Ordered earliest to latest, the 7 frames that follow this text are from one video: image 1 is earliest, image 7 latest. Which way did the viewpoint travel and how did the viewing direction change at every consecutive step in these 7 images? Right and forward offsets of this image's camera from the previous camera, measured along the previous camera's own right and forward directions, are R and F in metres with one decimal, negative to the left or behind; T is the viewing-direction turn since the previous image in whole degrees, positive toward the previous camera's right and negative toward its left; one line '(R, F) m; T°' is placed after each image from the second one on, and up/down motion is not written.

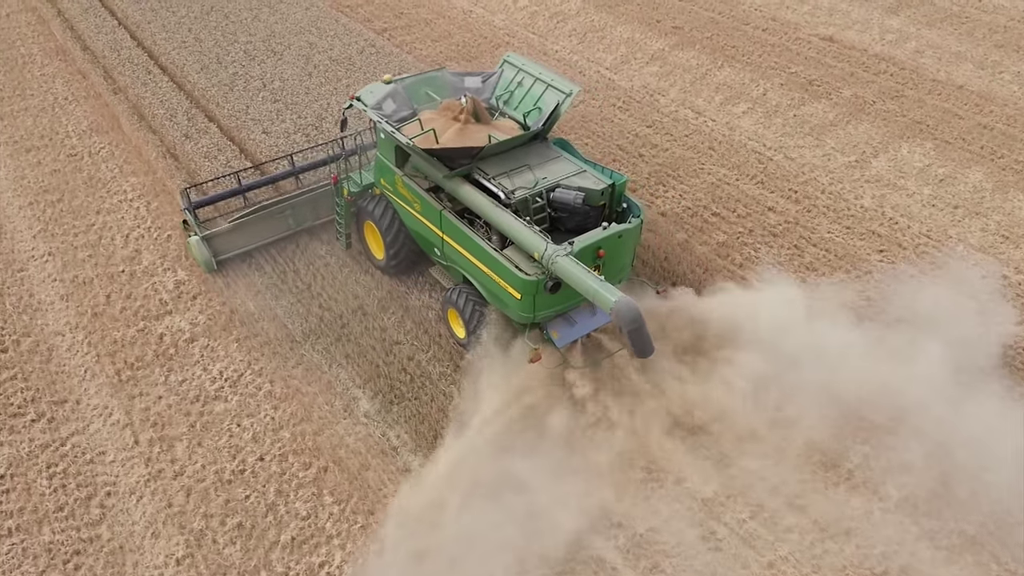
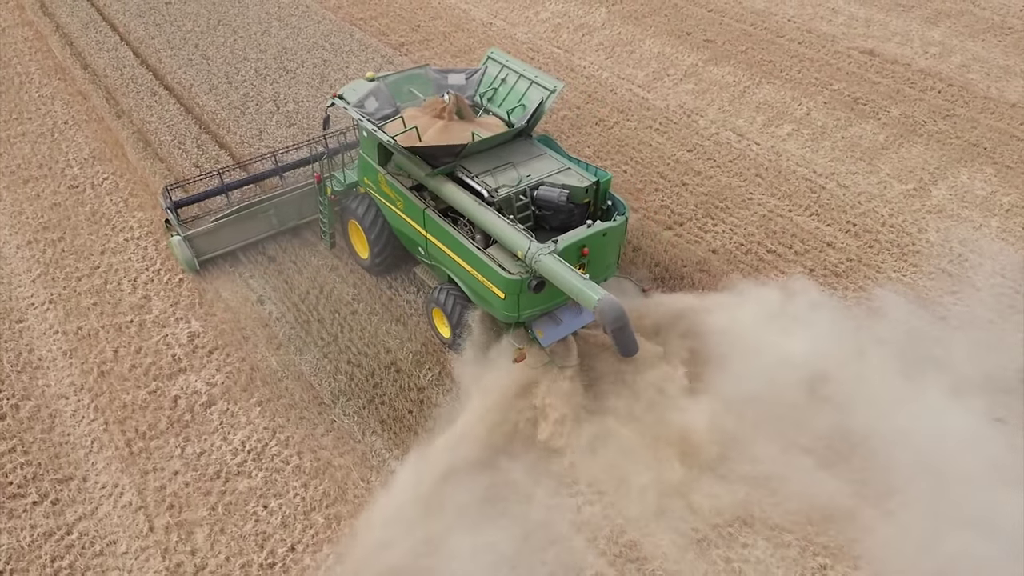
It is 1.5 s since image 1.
(-0.4, +0.7) m; 0°
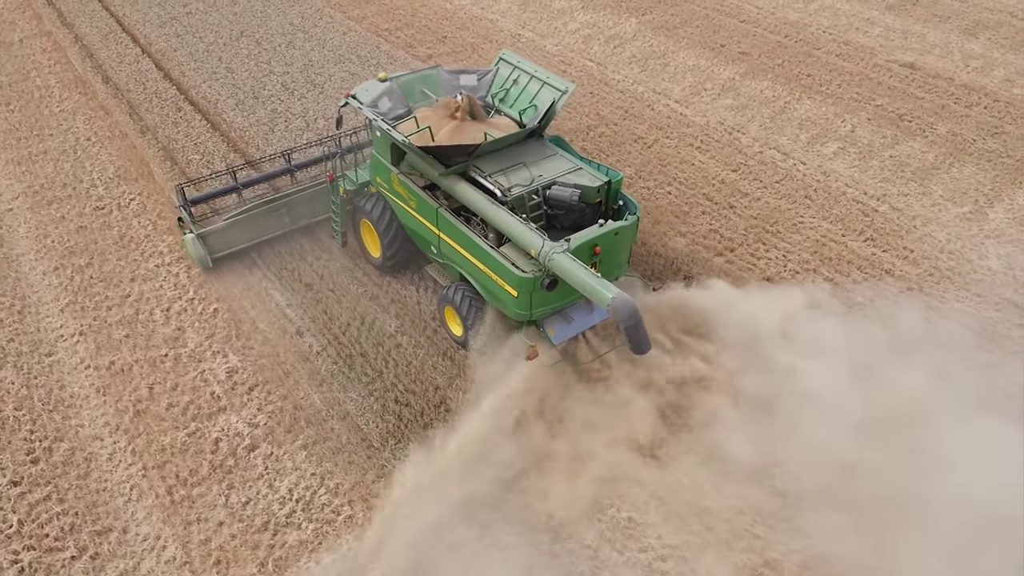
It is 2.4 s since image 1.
(-0.4, +0.4) m; 0°
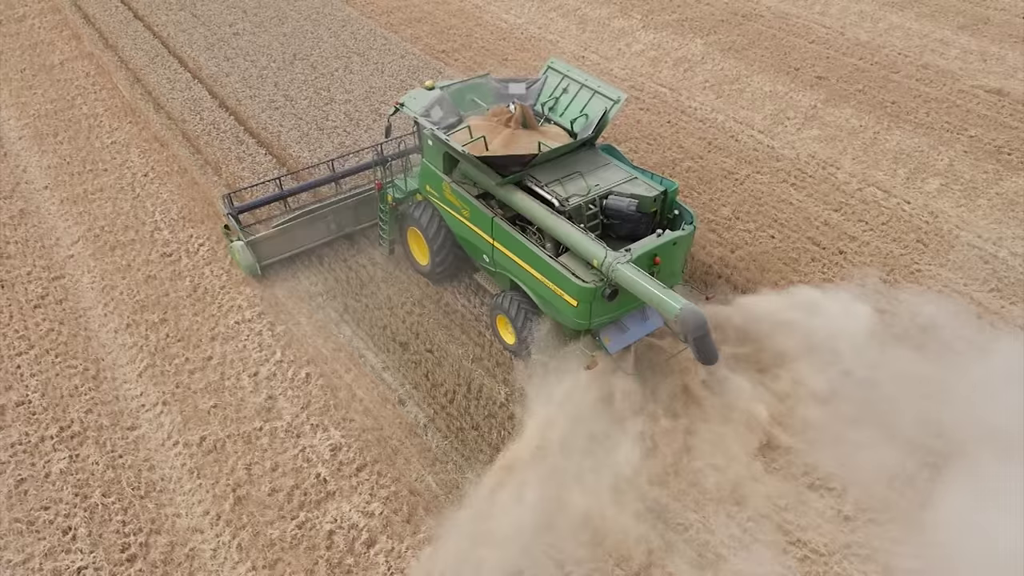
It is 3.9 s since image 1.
(-0.9, +0.6) m; 0°
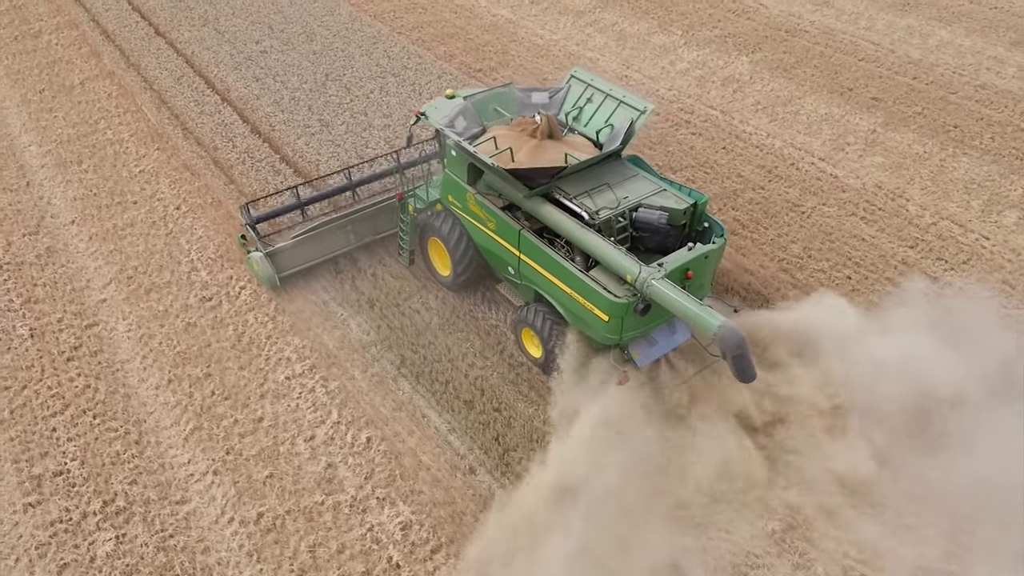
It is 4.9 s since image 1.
(-0.5, +0.6) m; 0°
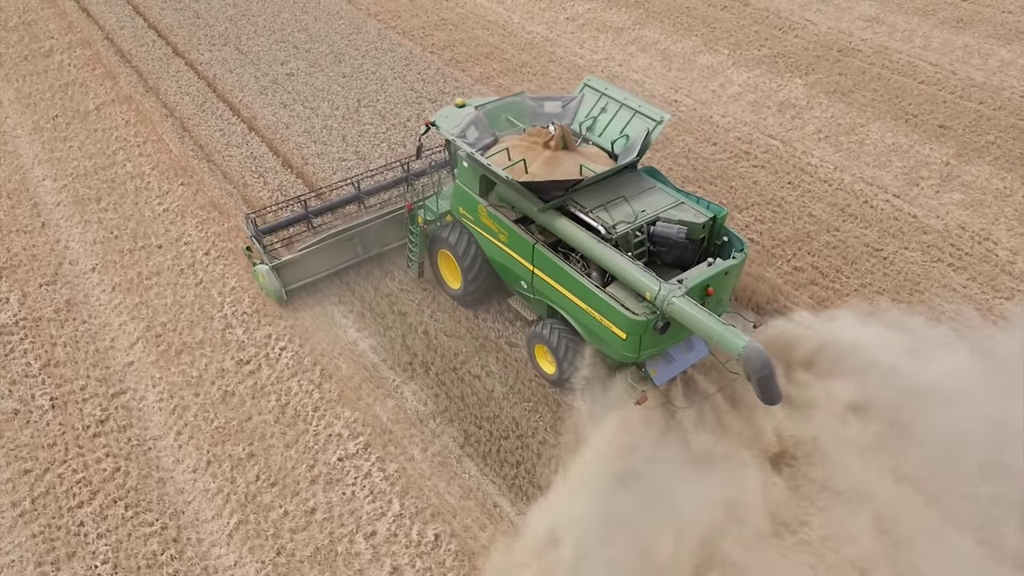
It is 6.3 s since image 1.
(-0.5, +0.8) m; 0°
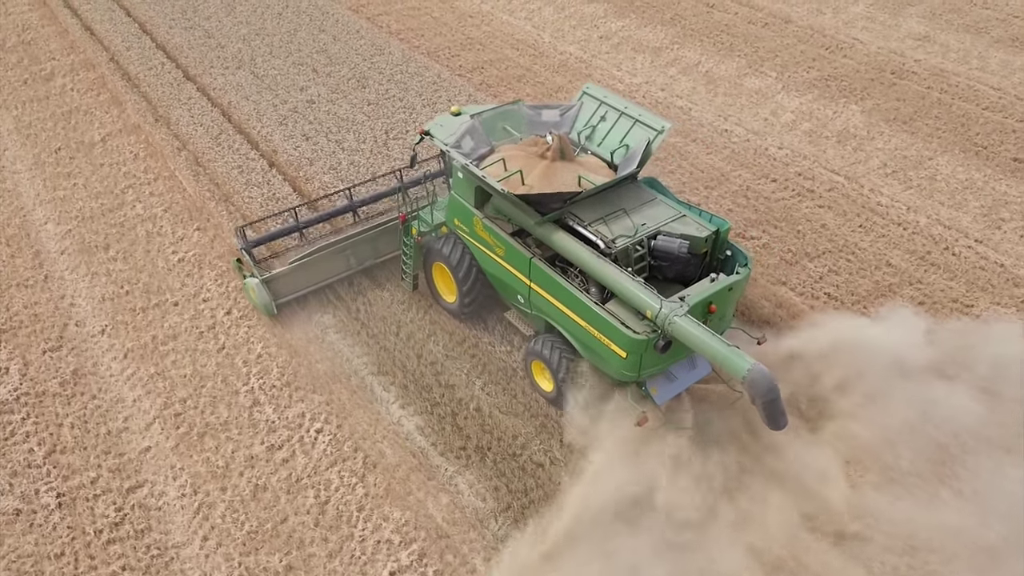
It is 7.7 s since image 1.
(-0.4, +0.9) m; 0°
